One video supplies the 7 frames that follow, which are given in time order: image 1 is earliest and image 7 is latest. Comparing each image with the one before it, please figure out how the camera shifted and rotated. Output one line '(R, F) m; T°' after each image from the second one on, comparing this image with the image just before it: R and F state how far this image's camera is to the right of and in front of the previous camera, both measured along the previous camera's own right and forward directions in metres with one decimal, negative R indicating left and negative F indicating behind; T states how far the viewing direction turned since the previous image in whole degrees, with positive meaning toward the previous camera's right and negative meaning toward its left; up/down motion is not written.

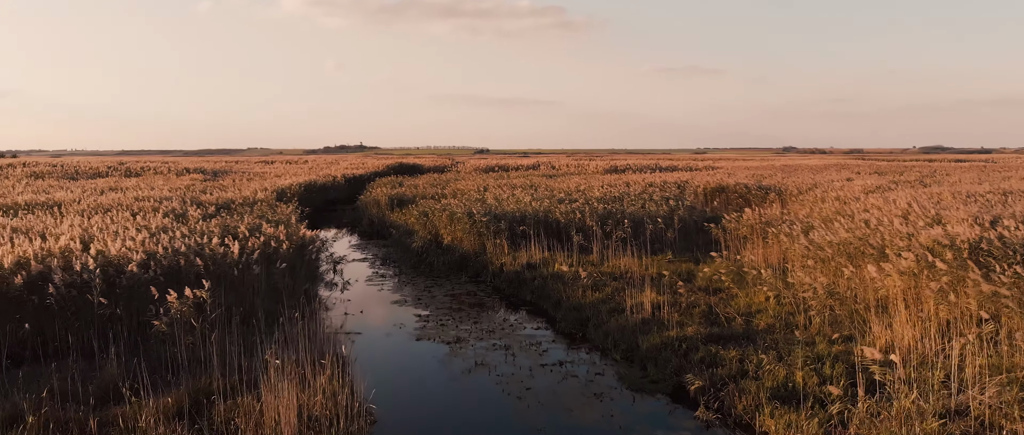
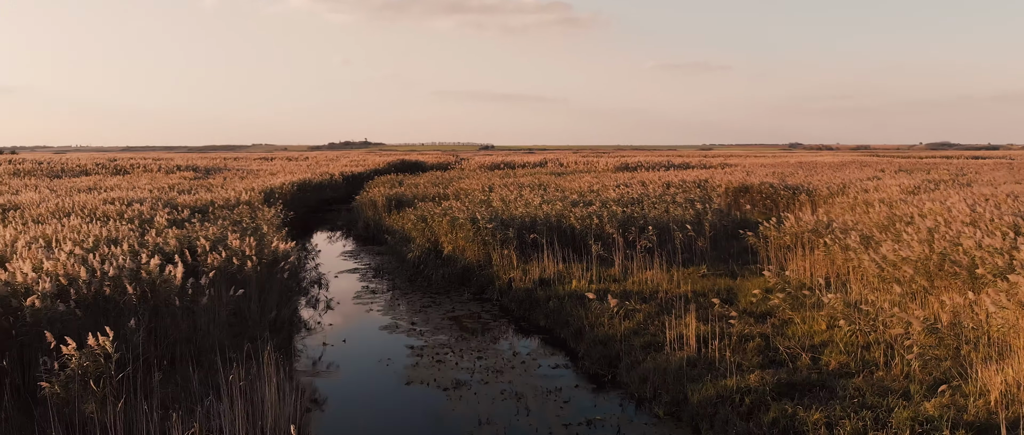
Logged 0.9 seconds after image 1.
(-0.1, +1.1) m; 0°
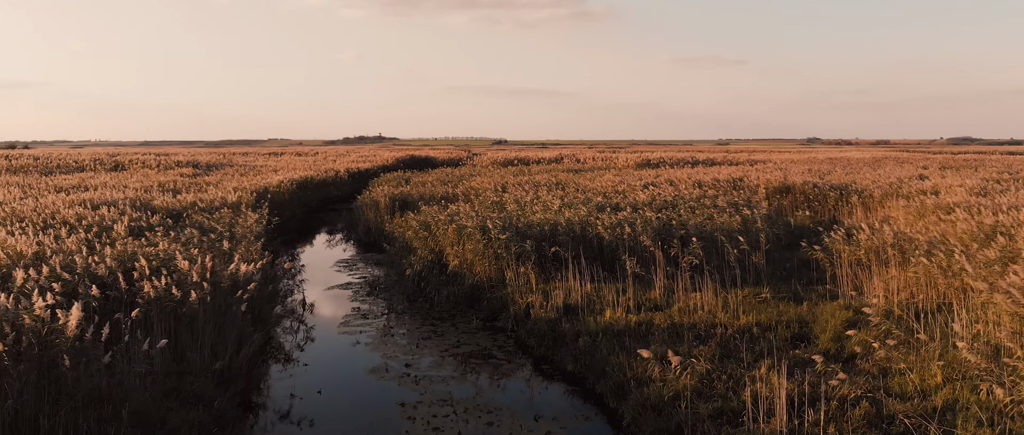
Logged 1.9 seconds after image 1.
(-0.1, +1.3) m; -1°
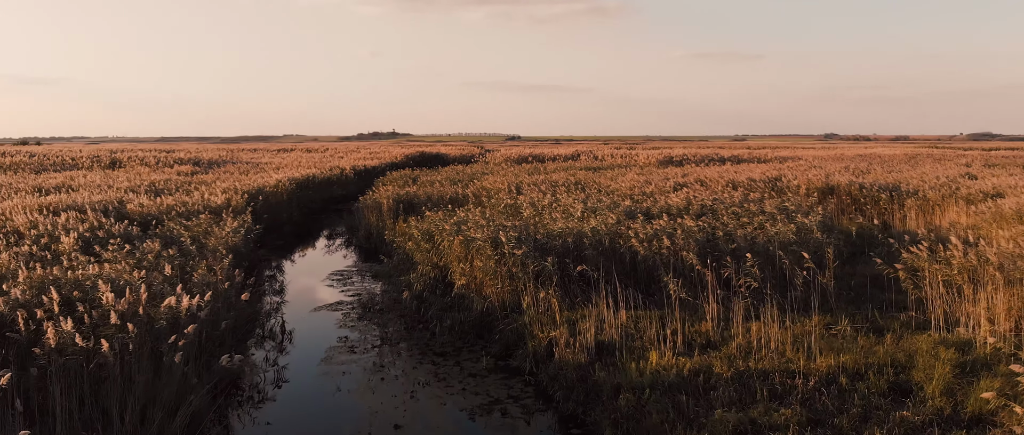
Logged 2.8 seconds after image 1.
(0.0, +1.1) m; -1°
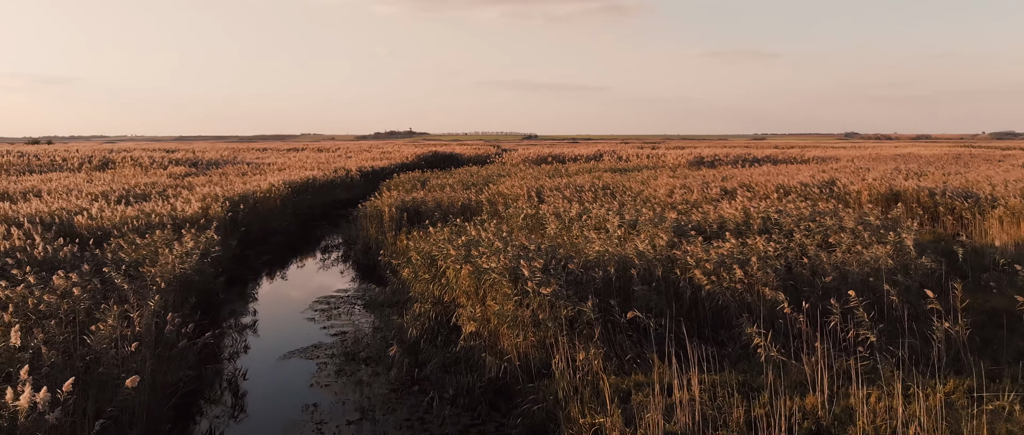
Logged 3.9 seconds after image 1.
(-0.1, +1.5) m; -1°
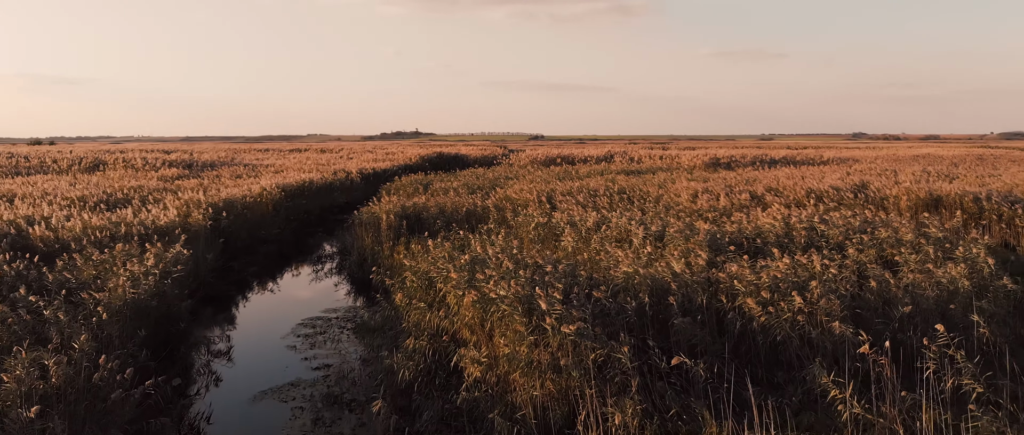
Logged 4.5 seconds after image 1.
(0.0, +0.8) m; -1°
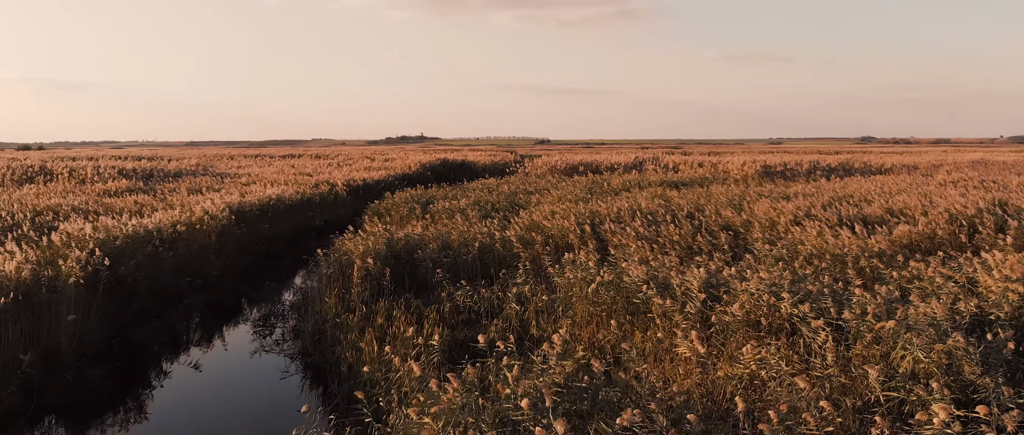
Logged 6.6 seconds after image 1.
(-0.3, +2.9) m; 0°
